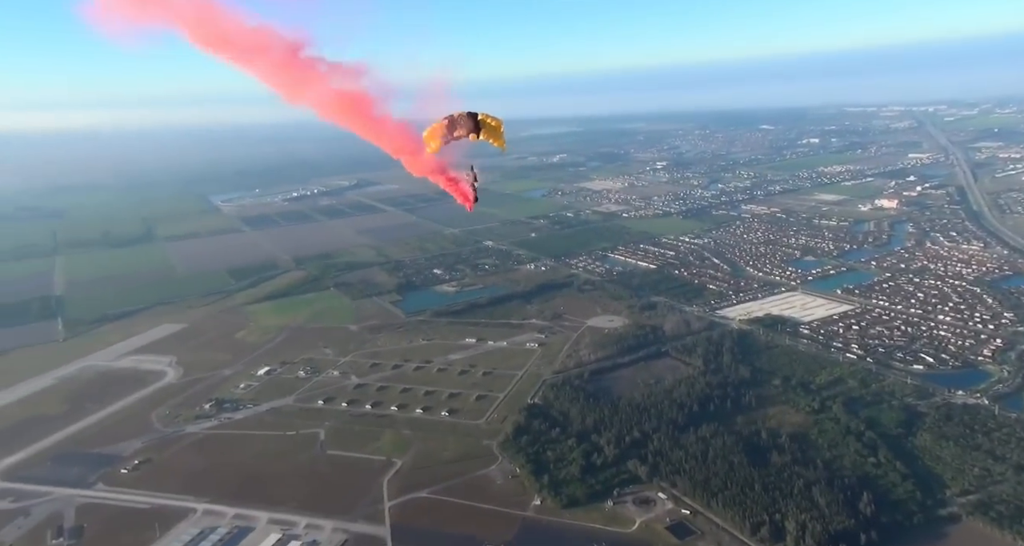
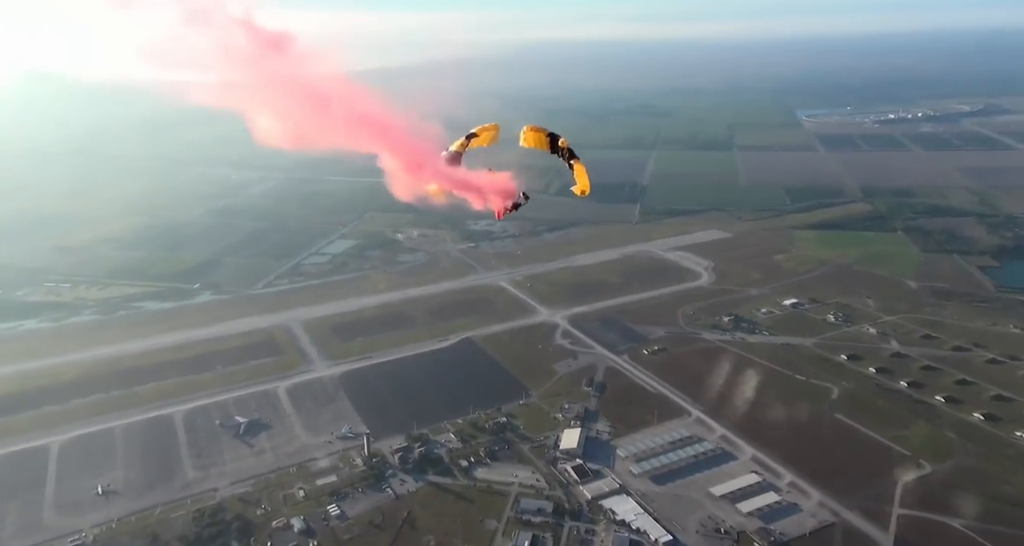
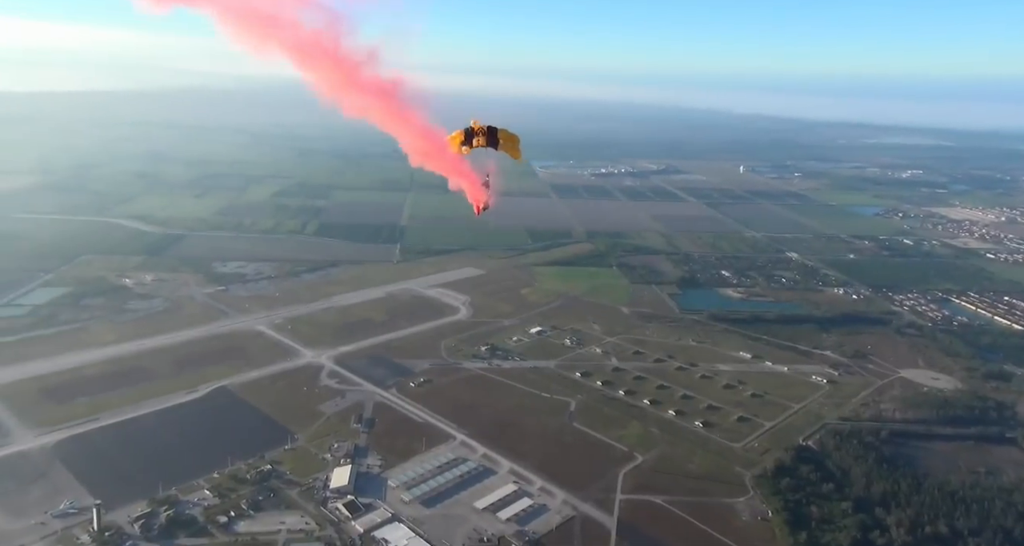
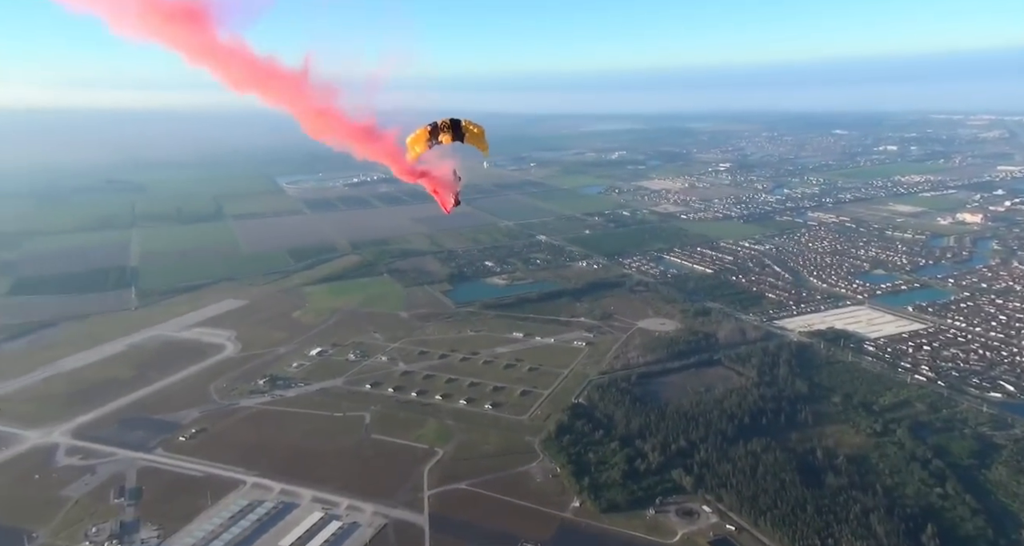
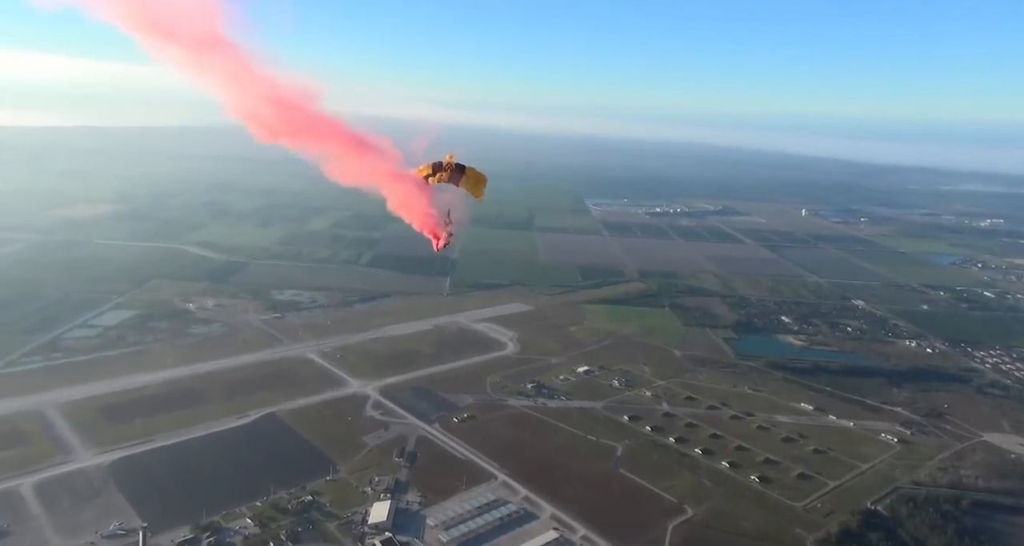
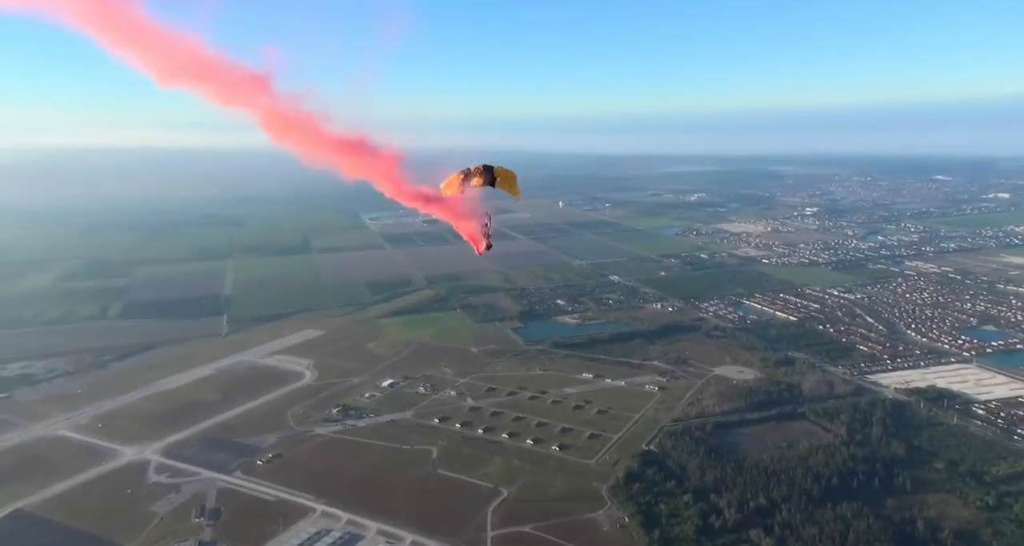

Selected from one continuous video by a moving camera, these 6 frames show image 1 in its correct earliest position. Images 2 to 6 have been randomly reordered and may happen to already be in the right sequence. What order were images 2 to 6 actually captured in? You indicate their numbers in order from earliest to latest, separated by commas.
4, 6, 3, 5, 2
